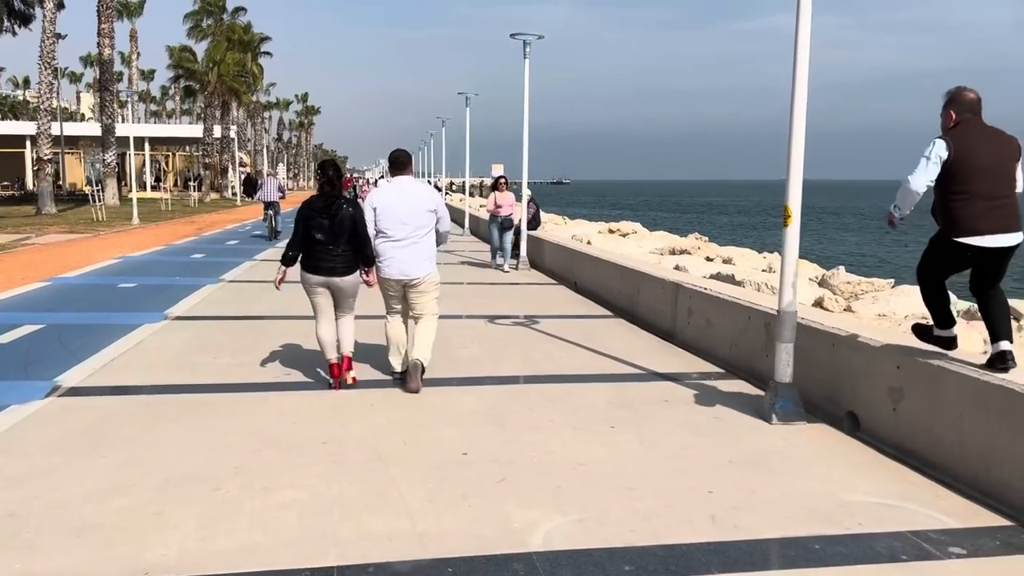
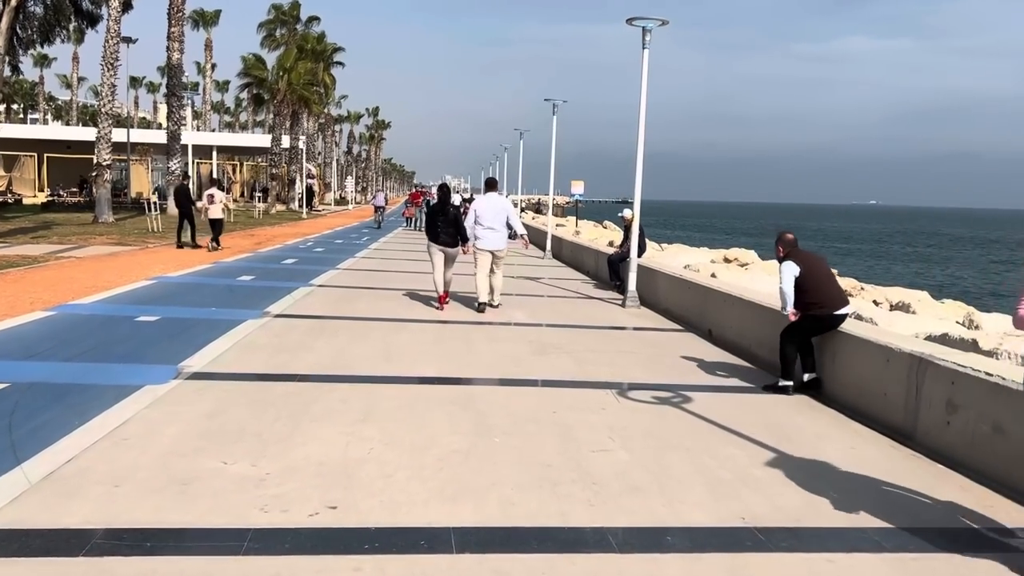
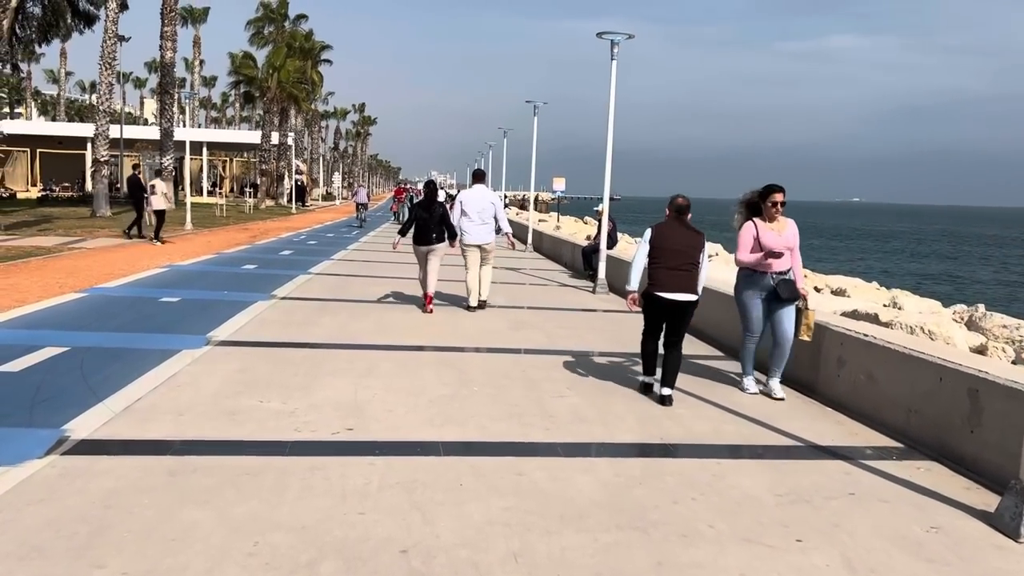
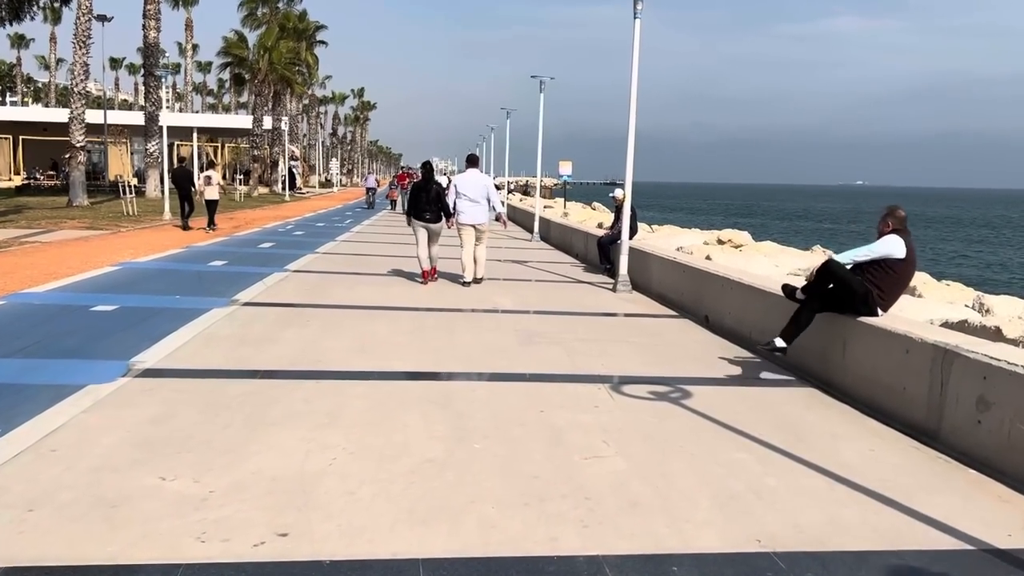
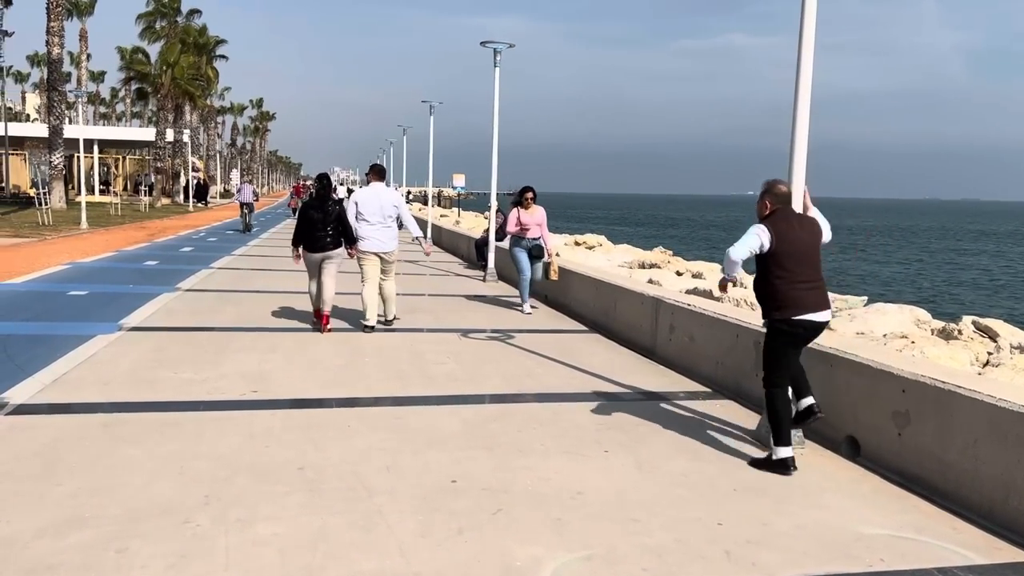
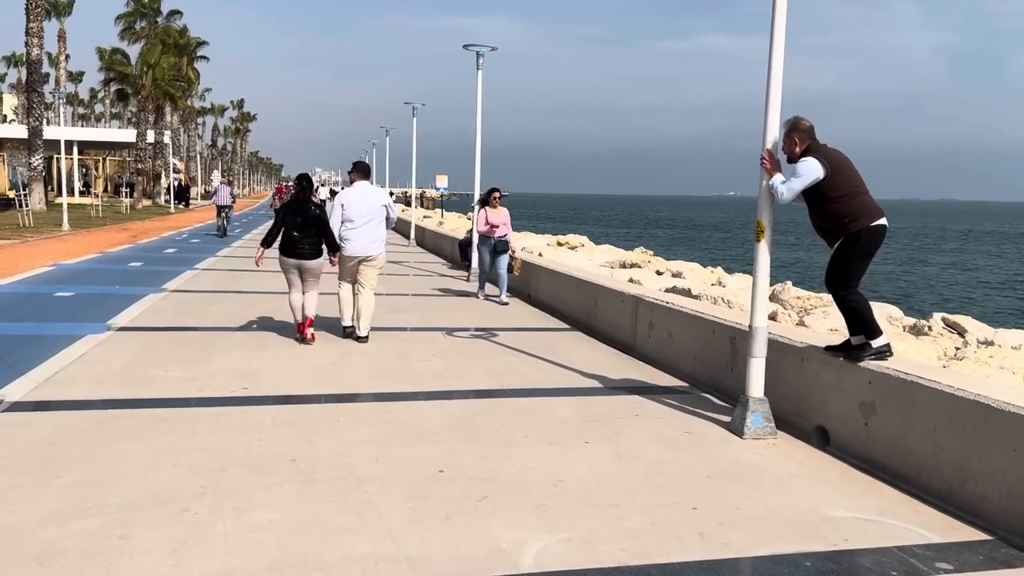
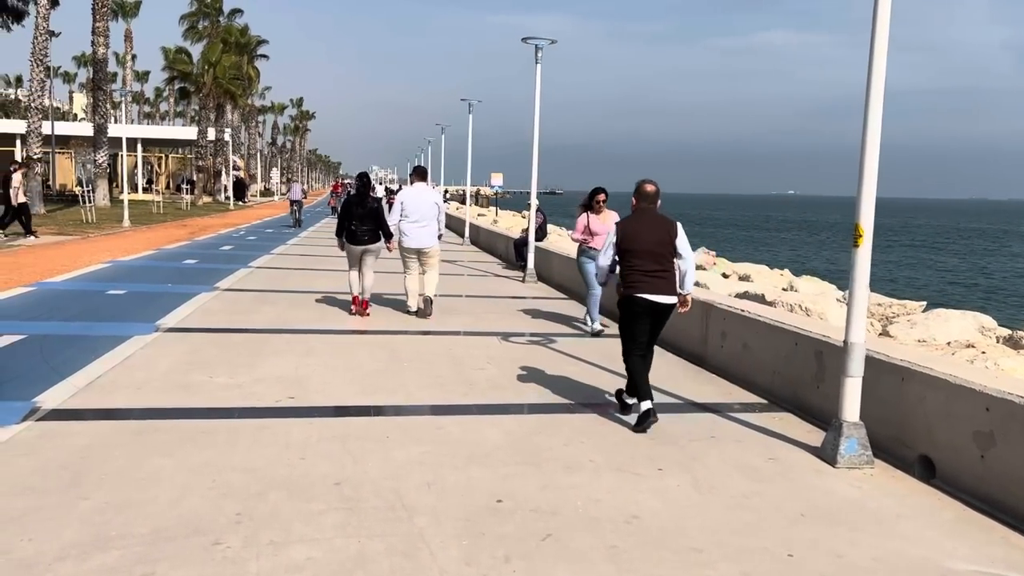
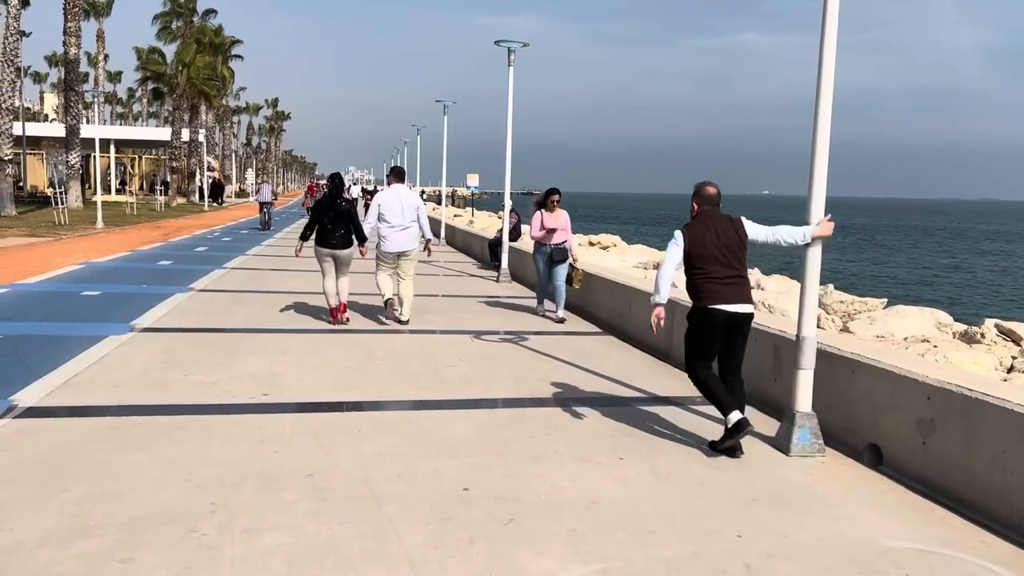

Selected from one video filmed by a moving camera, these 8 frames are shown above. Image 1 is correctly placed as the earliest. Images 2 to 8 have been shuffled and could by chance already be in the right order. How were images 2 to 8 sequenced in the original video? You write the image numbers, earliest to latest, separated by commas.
6, 5, 8, 7, 3, 2, 4
